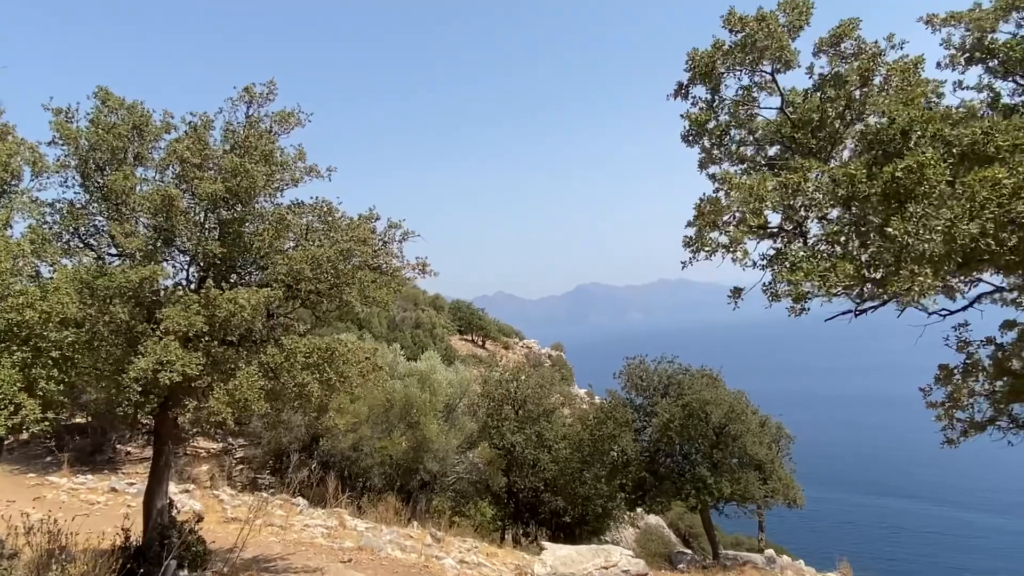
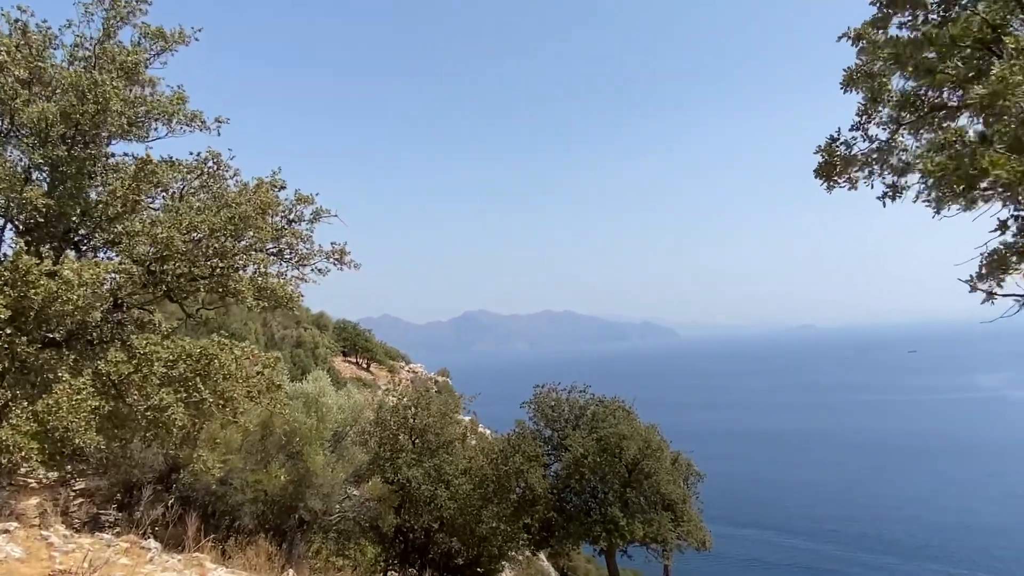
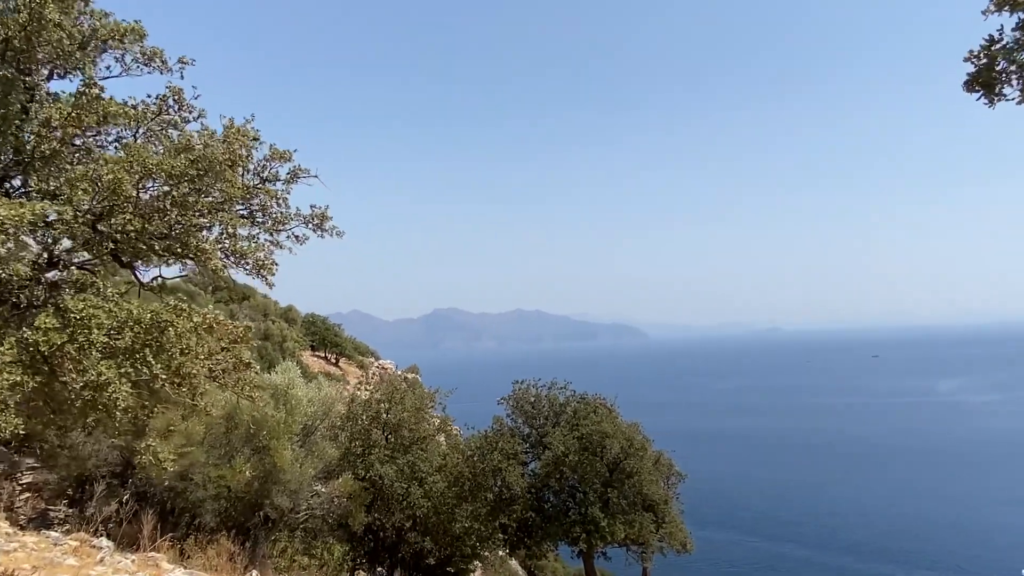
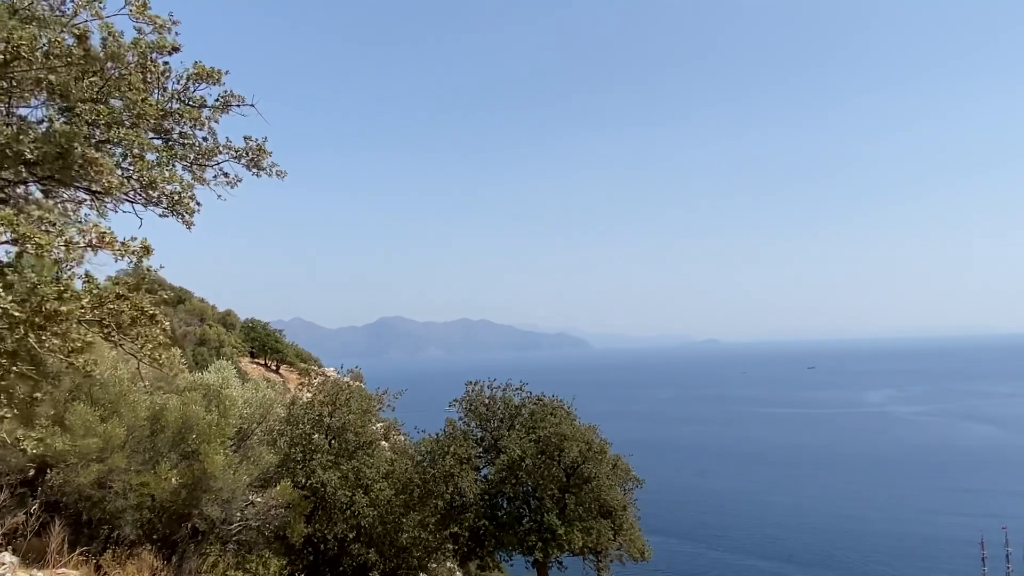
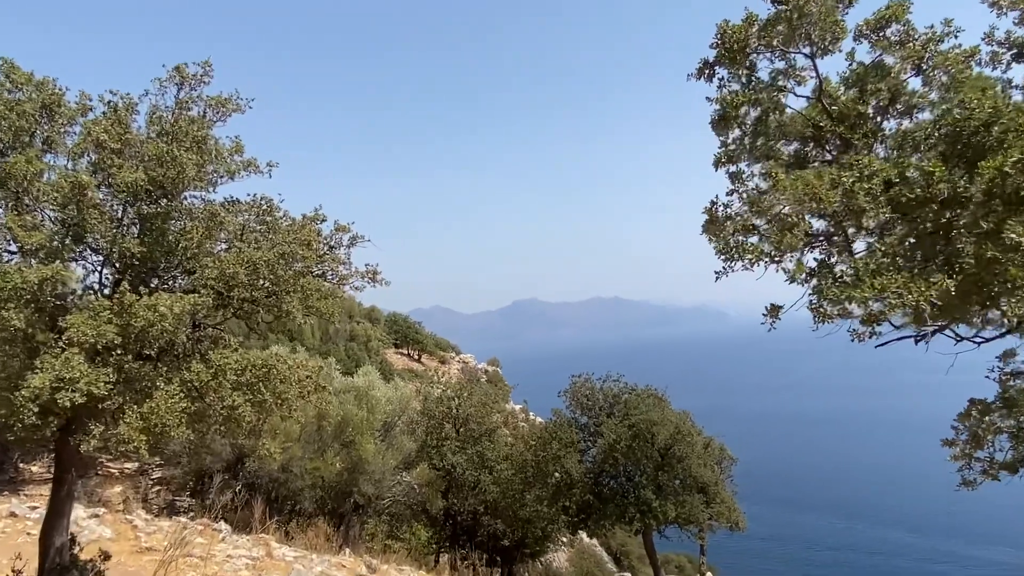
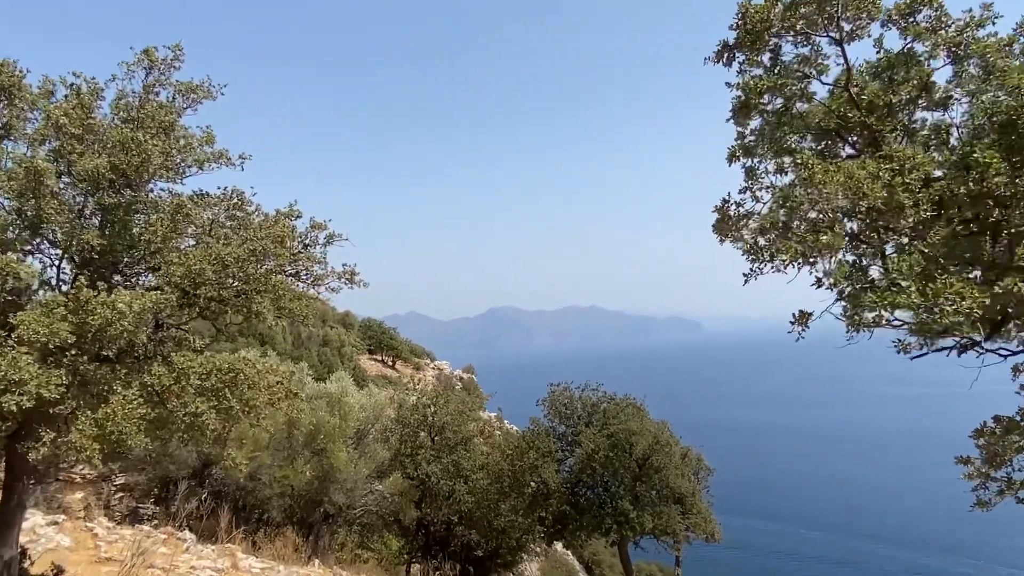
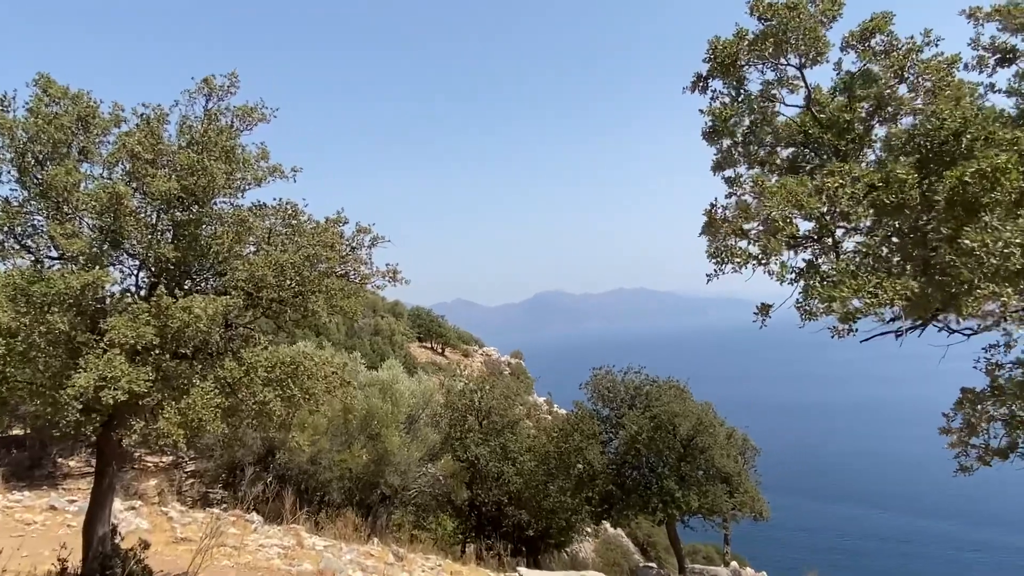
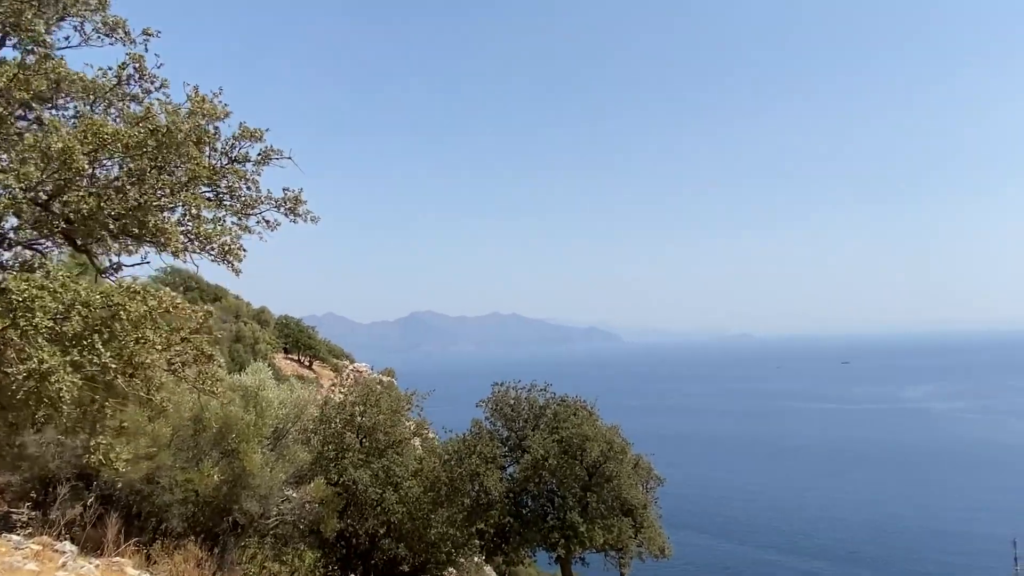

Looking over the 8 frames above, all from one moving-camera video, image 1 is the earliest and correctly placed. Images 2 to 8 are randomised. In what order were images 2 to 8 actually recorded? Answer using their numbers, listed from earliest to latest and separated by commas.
7, 5, 6, 2, 3, 8, 4
